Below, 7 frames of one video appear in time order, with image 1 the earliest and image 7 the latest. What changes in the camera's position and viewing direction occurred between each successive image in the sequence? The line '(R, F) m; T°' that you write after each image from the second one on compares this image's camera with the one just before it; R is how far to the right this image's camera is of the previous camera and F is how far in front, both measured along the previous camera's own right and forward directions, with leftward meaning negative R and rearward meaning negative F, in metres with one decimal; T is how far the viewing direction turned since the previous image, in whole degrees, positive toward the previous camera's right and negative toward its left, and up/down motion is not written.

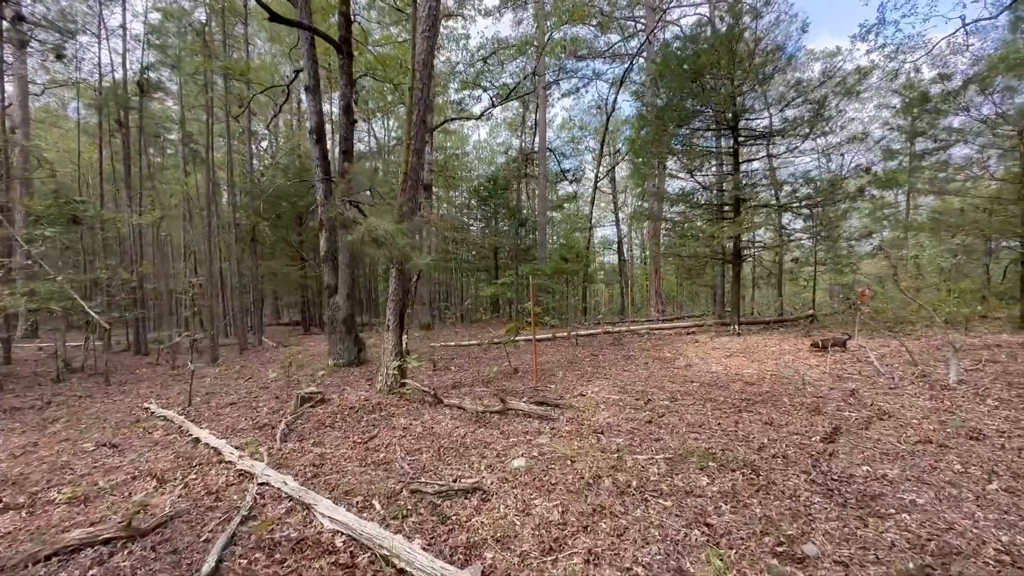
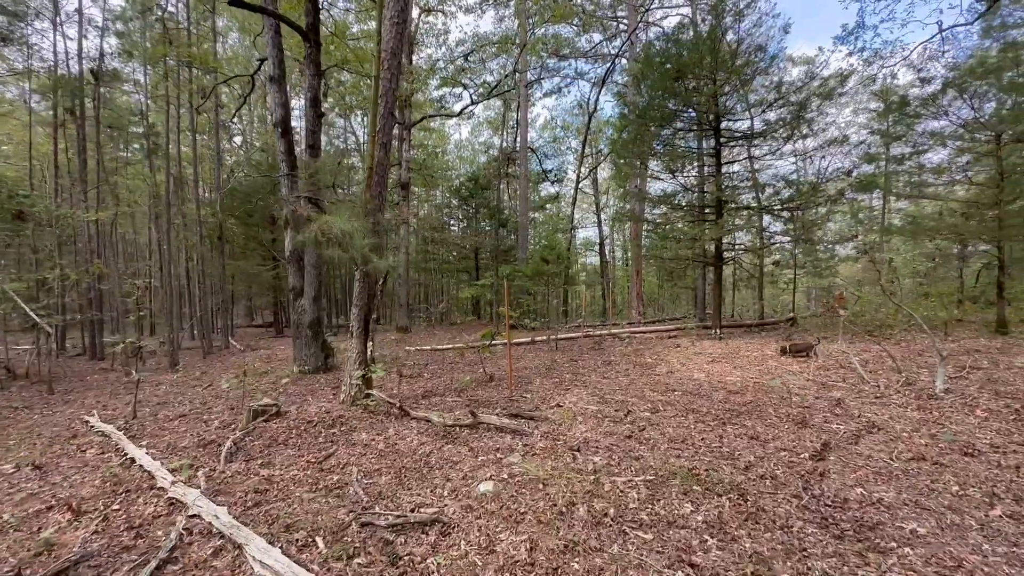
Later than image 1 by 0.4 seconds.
(+0.1, +0.3) m; +2°
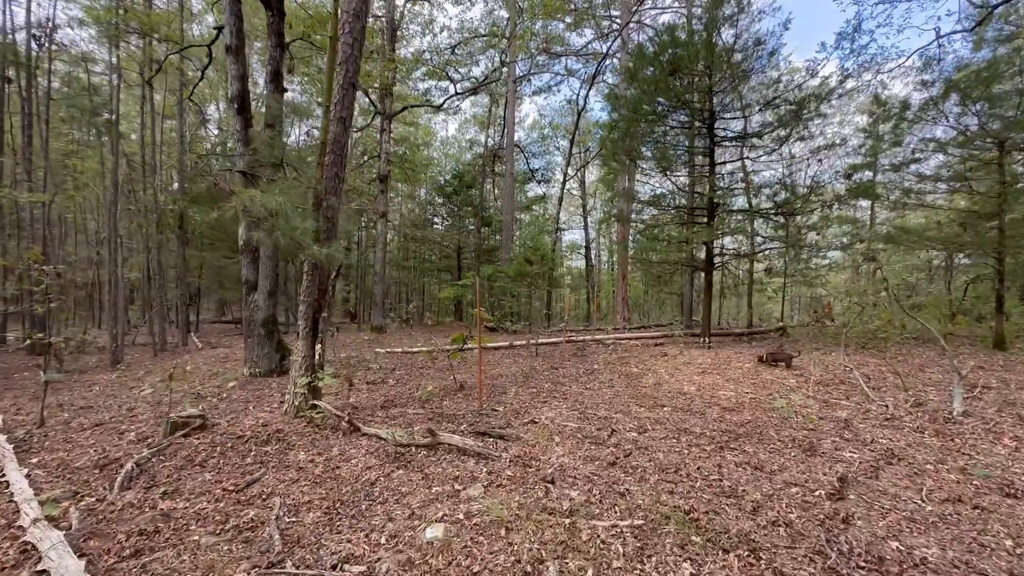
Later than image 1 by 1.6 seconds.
(+0.1, +0.5) m; +2°
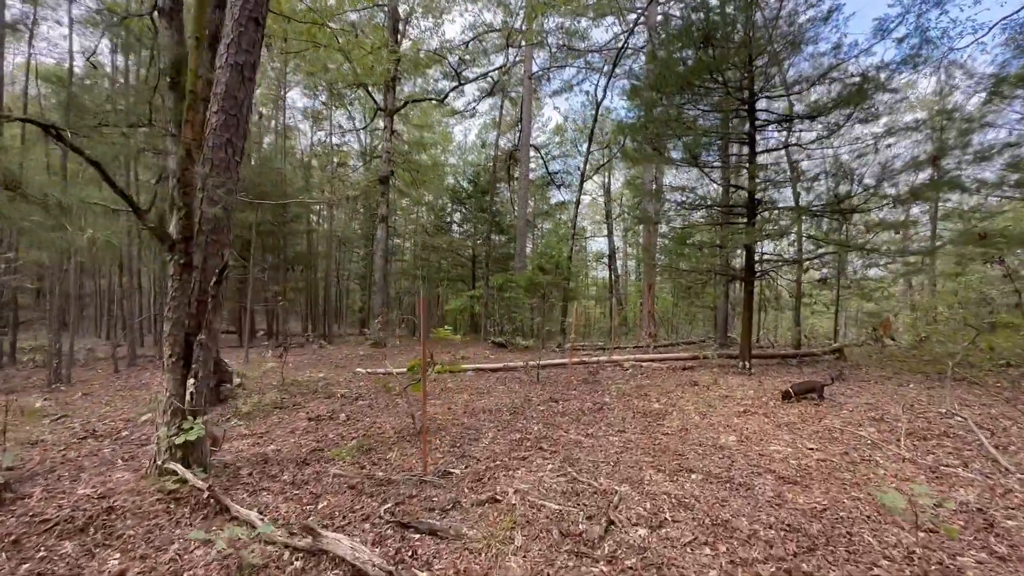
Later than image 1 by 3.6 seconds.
(+0.4, +1.1) m; -3°
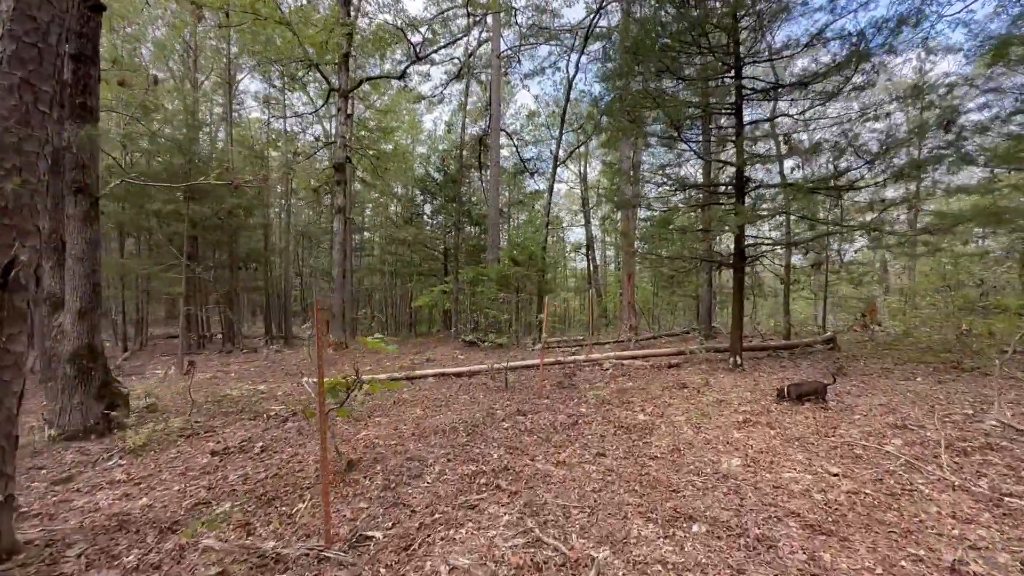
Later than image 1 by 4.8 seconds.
(+0.2, +0.7) m; +2°
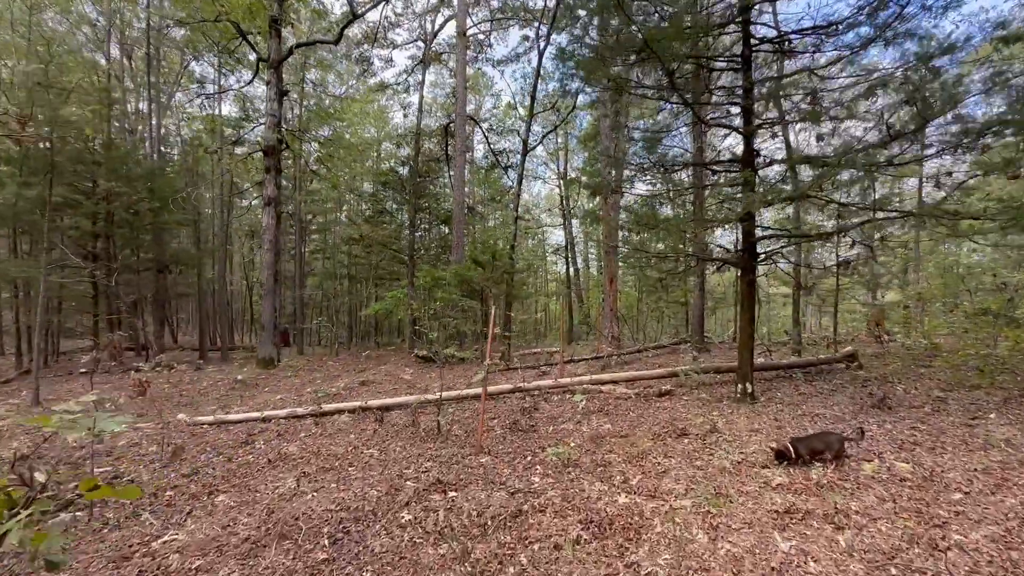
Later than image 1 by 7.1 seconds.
(+0.4, +1.4) m; +2°
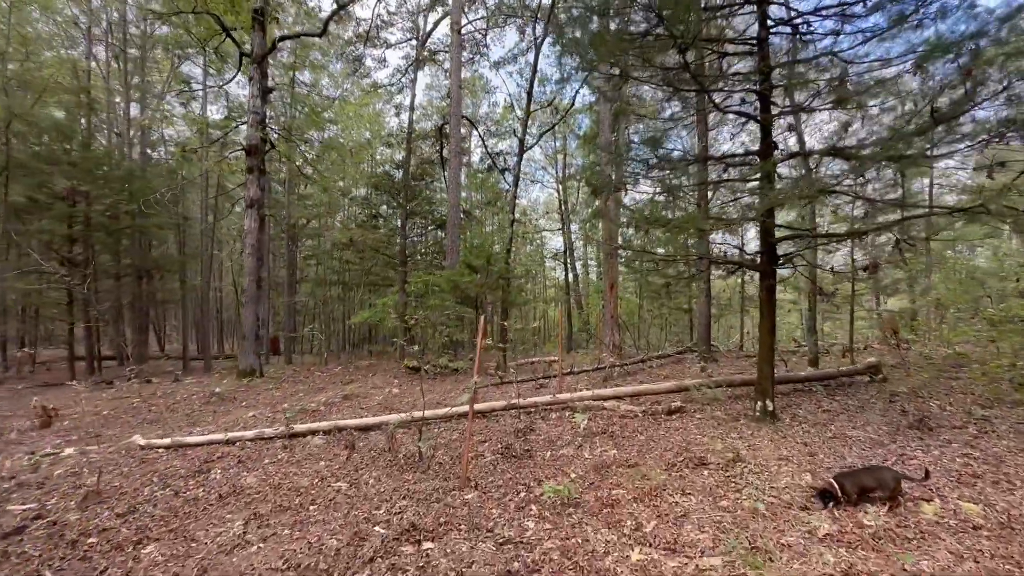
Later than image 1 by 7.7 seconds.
(0.0, +0.4) m; 0°
